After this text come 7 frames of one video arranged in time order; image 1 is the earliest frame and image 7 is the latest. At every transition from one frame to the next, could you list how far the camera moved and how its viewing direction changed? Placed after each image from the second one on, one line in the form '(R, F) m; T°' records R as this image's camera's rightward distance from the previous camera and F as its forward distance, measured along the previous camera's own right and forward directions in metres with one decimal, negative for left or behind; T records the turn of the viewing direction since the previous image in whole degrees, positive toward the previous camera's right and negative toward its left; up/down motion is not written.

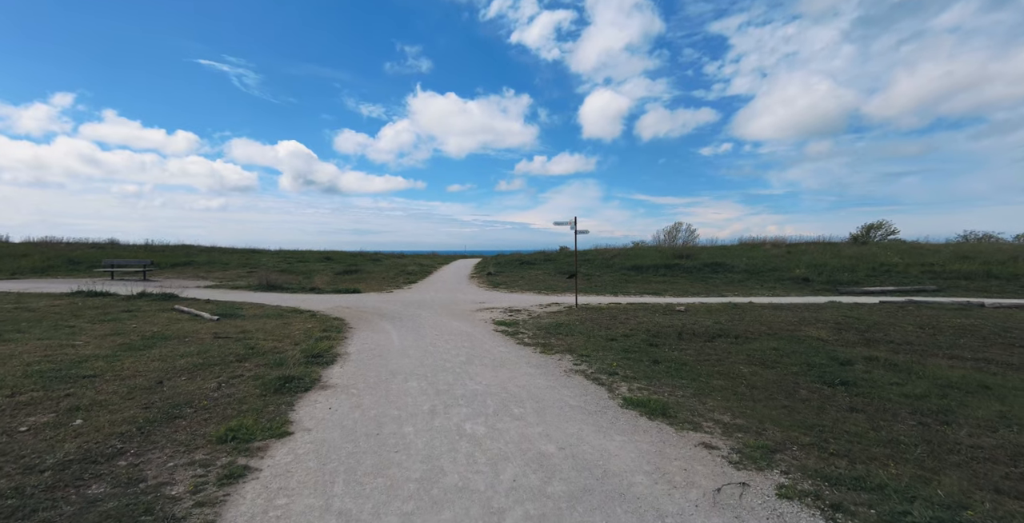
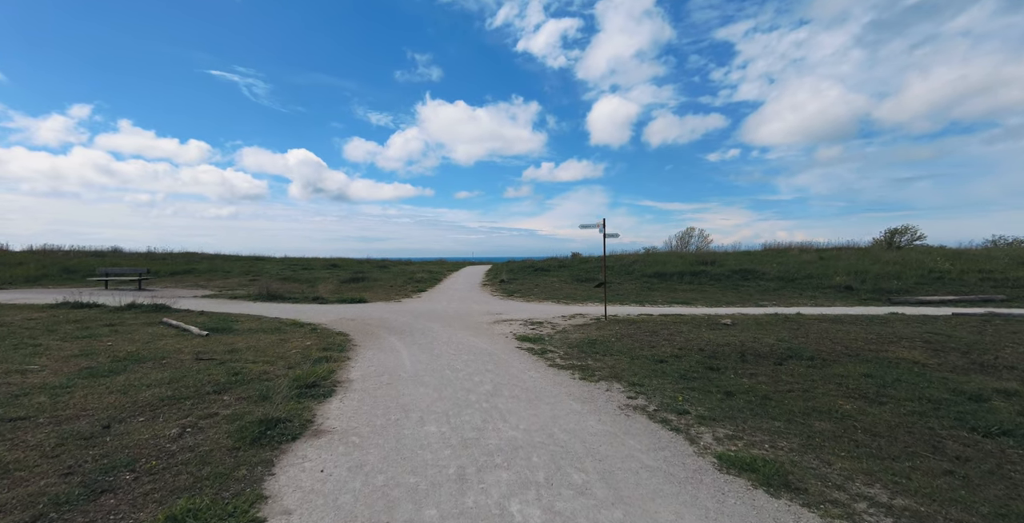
(-0.4, +1.2) m; -1°
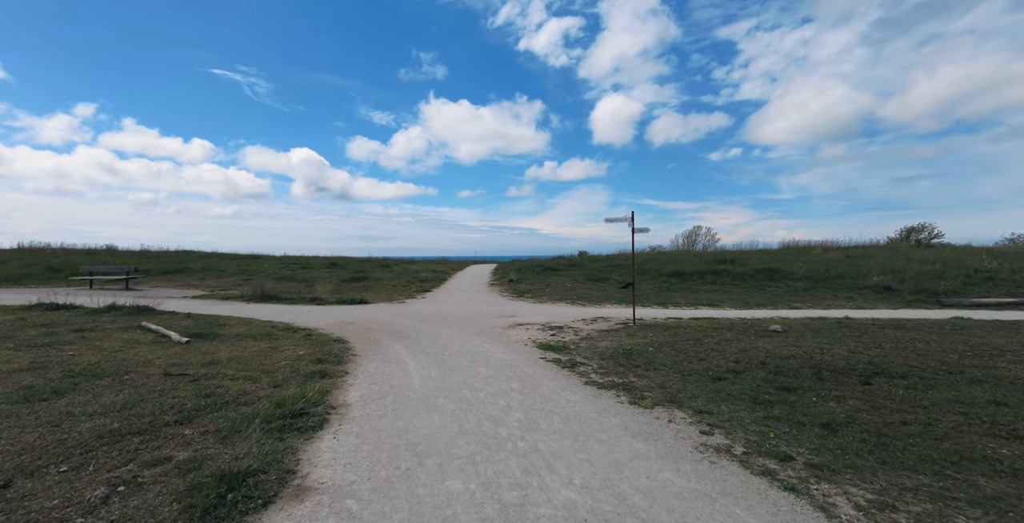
(-0.4, +1.2) m; 0°
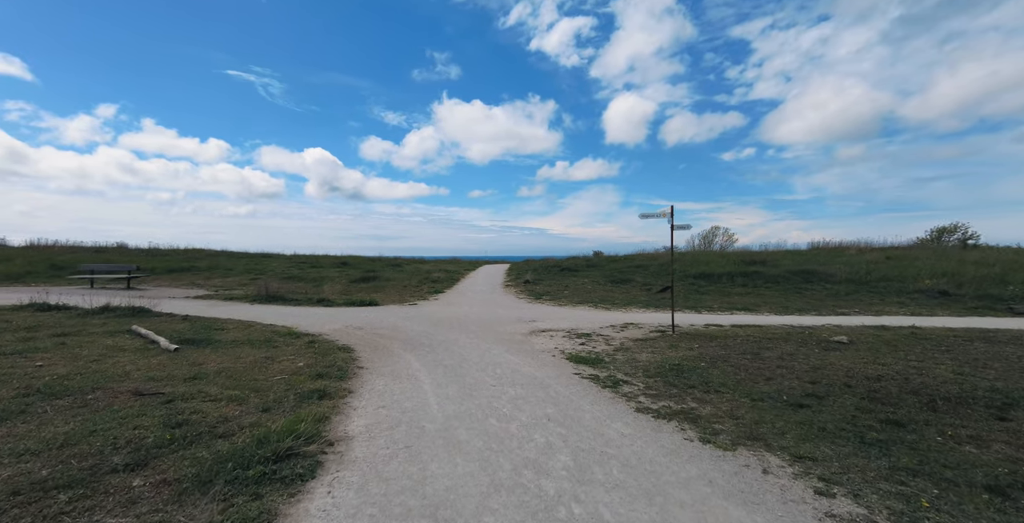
(-0.3, +1.0) m; -1°
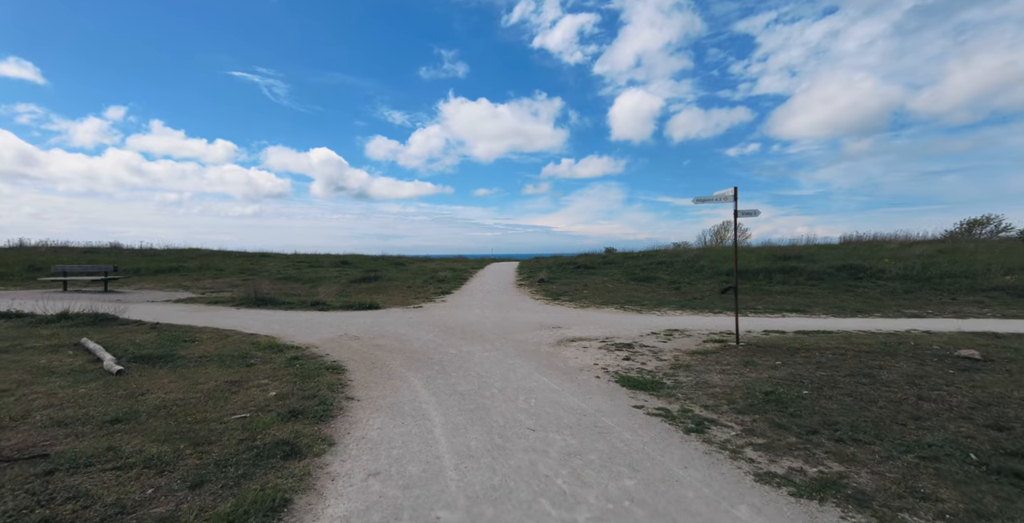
(-0.4, +1.7) m; -1°
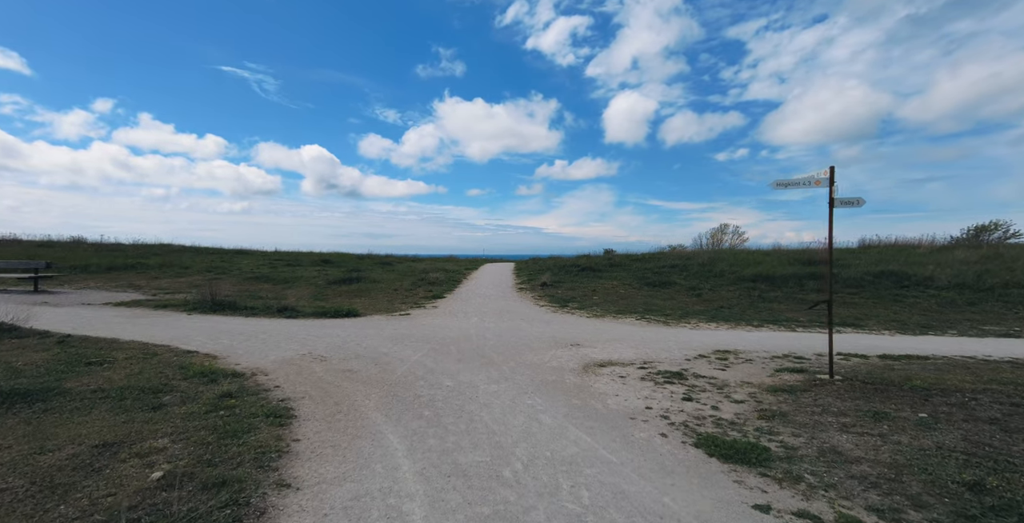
(-0.4, +2.0) m; +1°
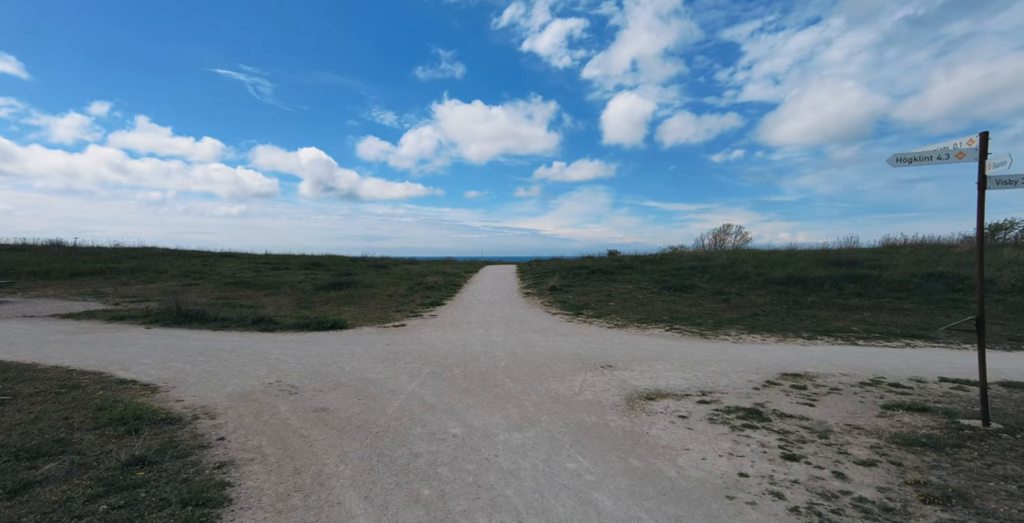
(-0.3, +1.6) m; 0°
